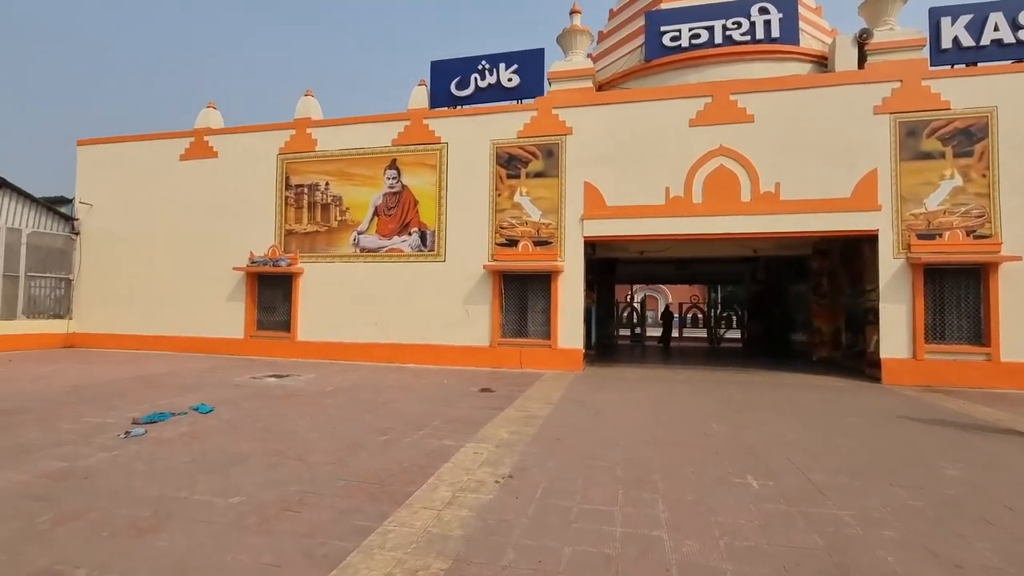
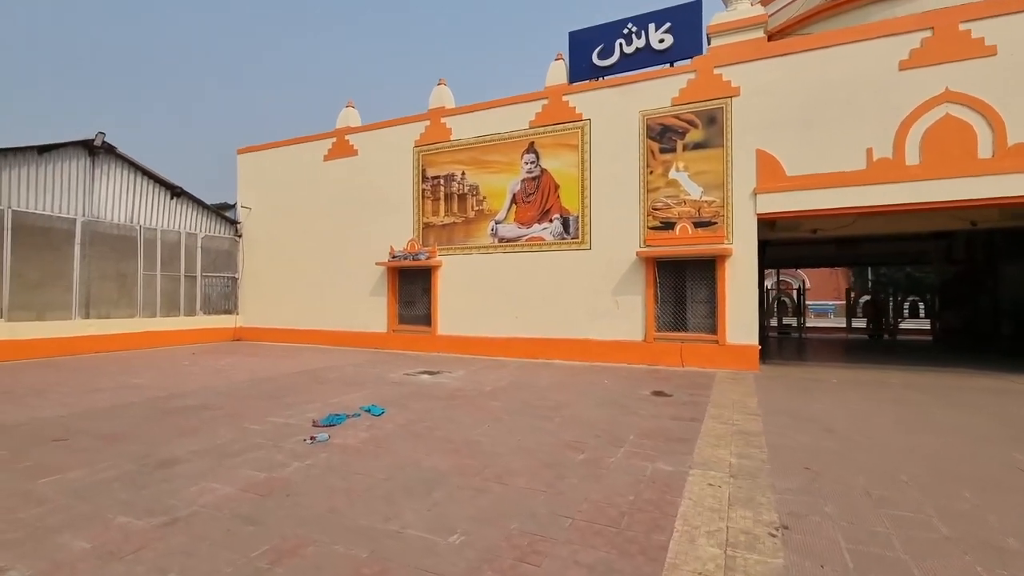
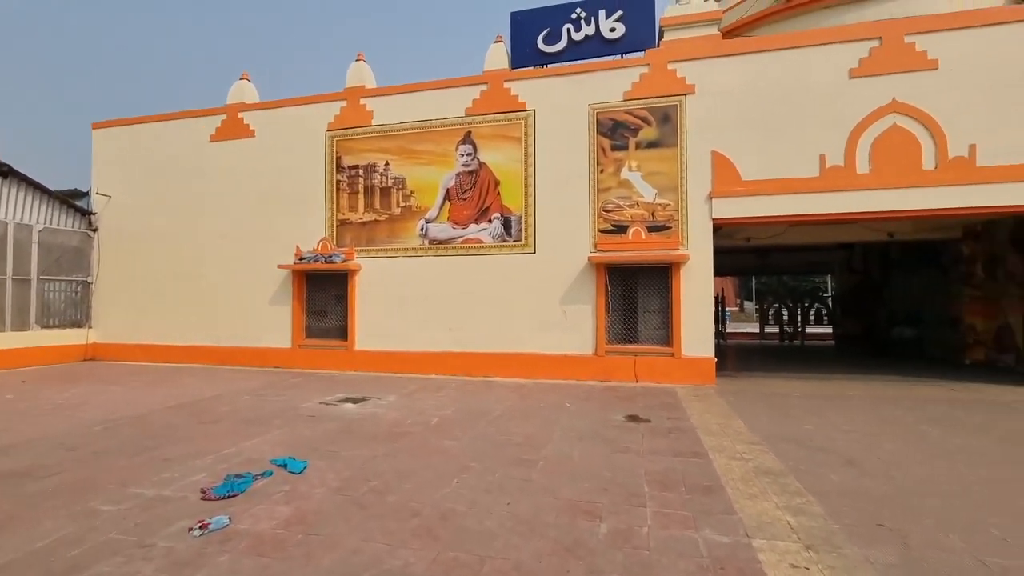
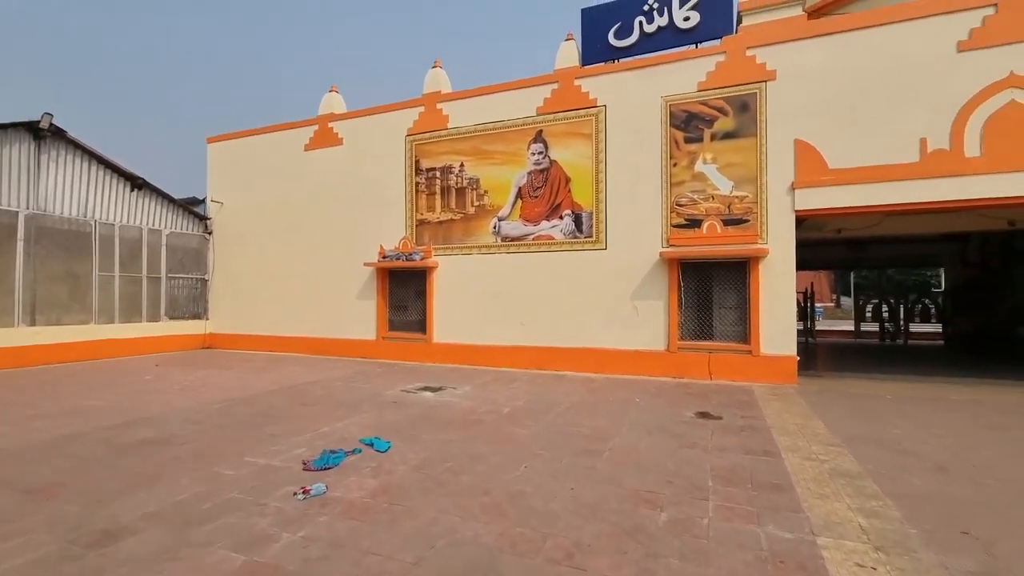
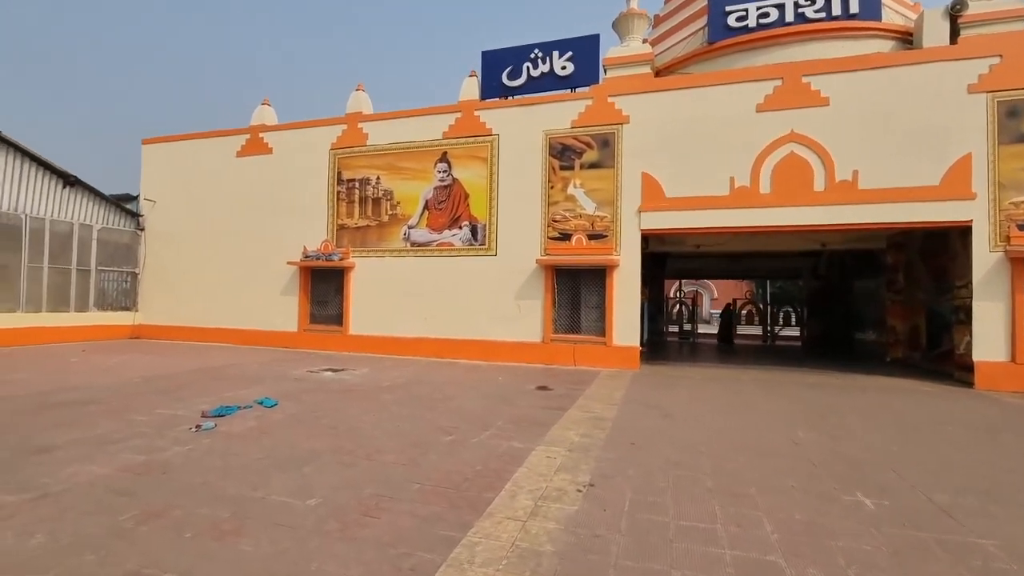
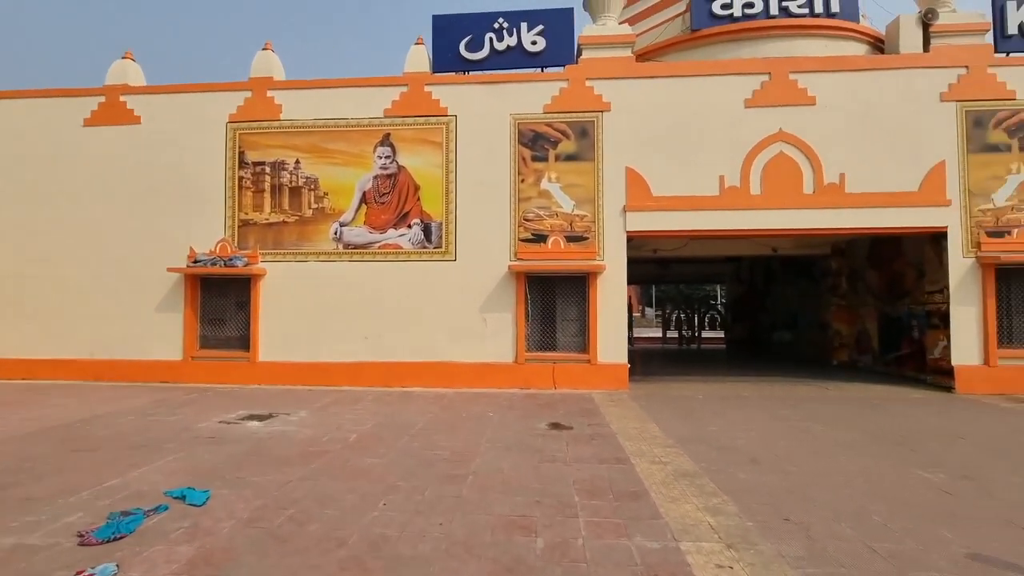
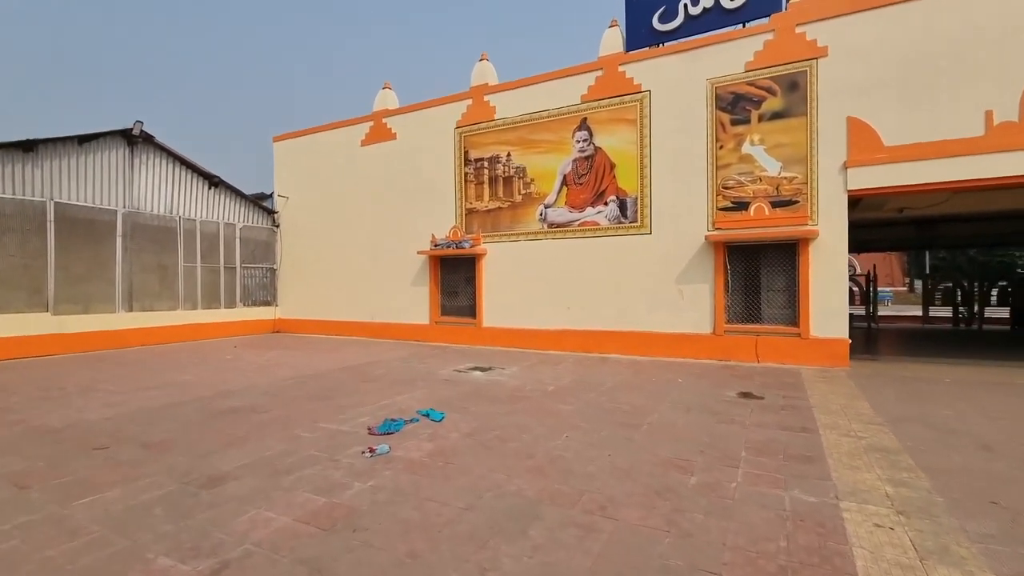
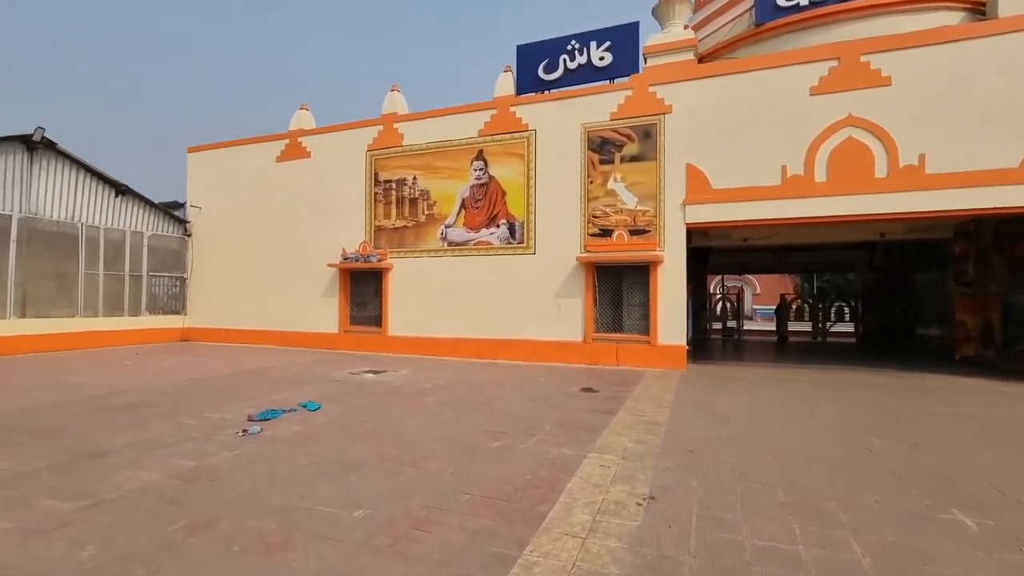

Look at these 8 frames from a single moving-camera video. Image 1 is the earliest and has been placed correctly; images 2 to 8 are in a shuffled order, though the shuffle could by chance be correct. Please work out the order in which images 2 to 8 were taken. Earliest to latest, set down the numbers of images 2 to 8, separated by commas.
5, 8, 2, 7, 4, 3, 6
